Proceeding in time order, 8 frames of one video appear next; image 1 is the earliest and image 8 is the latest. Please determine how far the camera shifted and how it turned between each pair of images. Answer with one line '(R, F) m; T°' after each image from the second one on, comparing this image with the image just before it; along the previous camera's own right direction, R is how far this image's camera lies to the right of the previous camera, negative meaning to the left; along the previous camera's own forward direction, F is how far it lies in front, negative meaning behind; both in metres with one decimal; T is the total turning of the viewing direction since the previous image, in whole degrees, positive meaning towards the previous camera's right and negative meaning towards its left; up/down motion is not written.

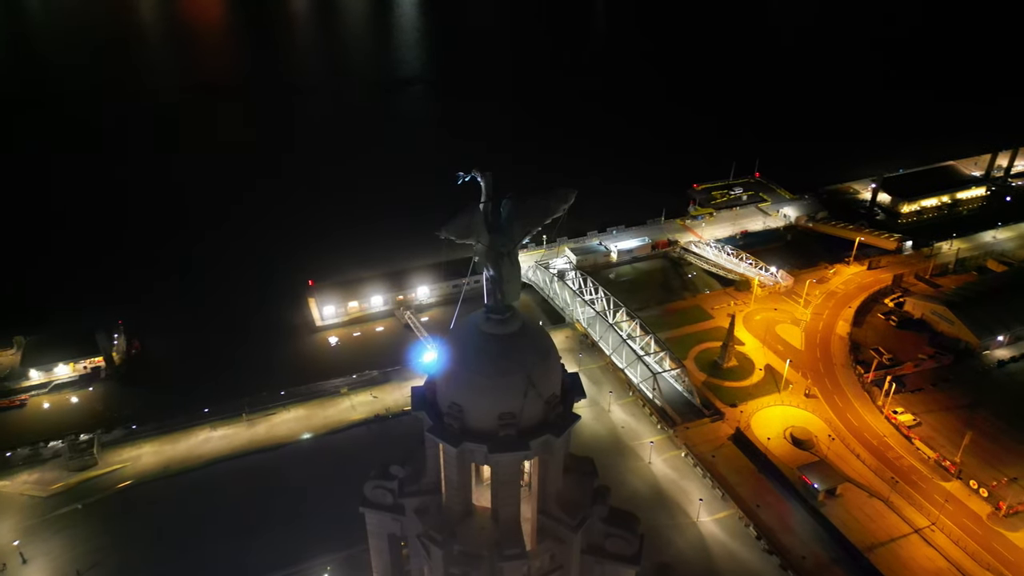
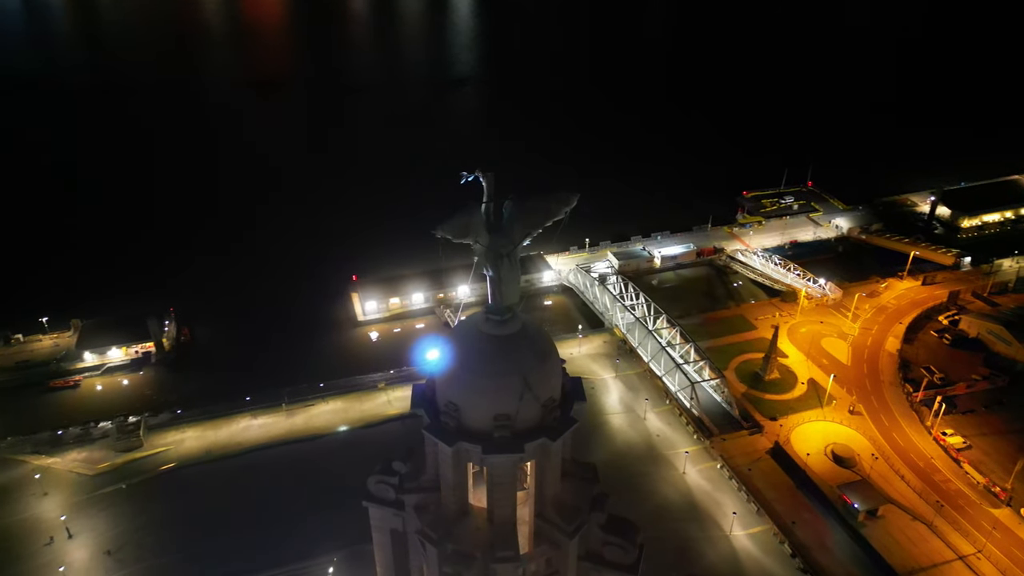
(+0.4, 0.0) m; -4°
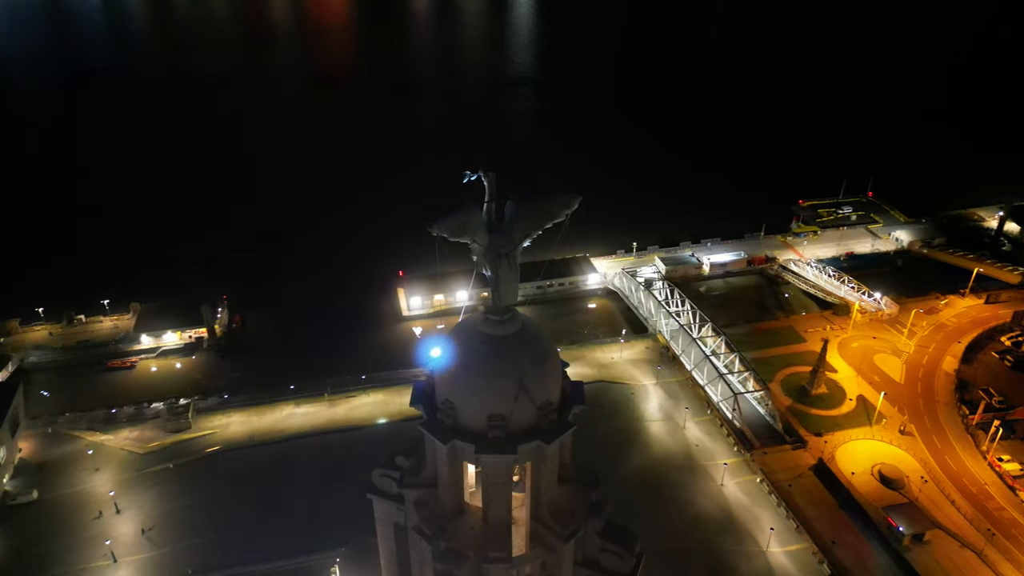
(+0.5, 0.0) m; -4°
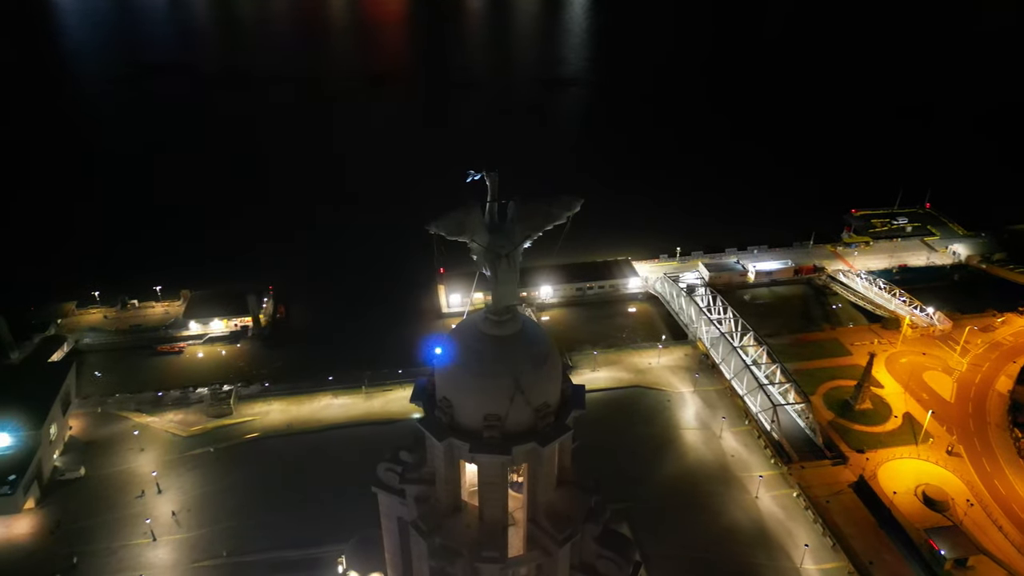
(+0.4, 0.0) m; -4°
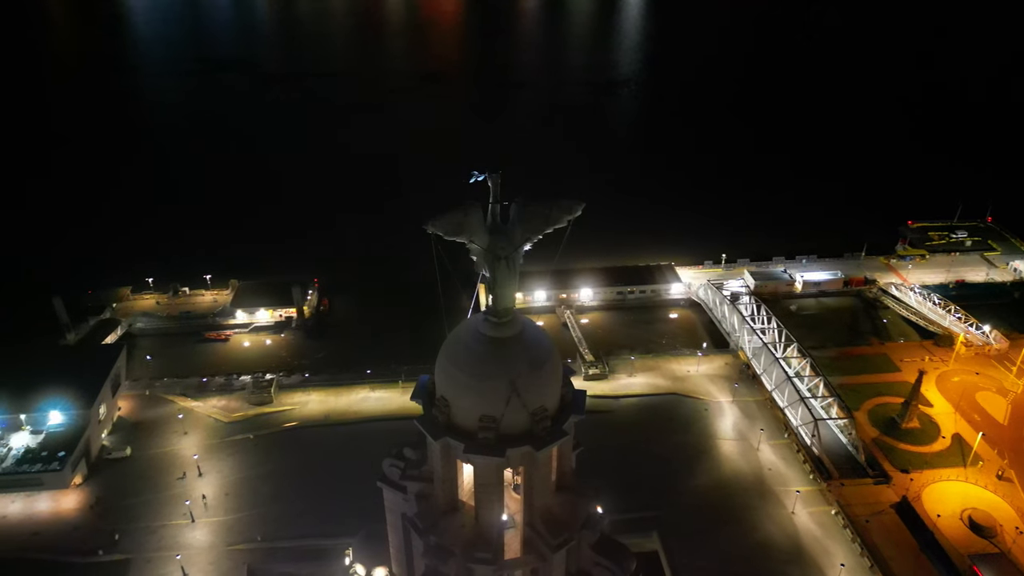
(+0.4, 0.0) m; -4°
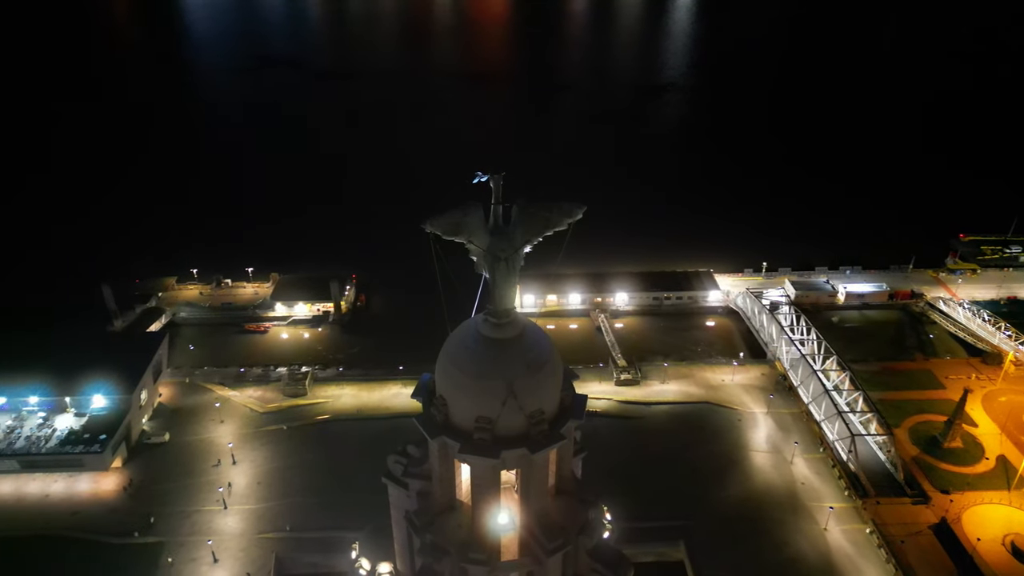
(+0.4, 0.0) m; -3°
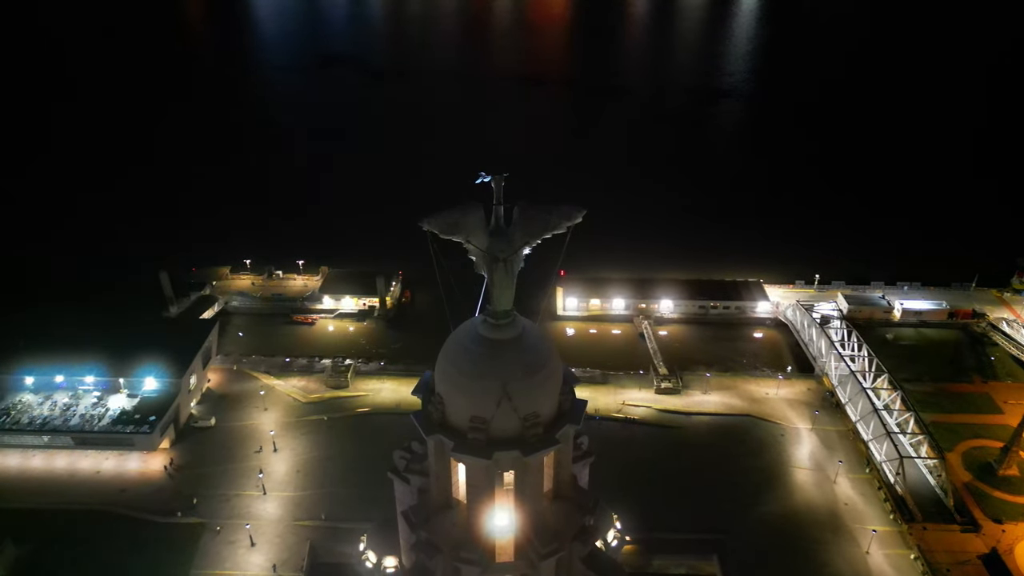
(+0.5, 0.0) m; -4°
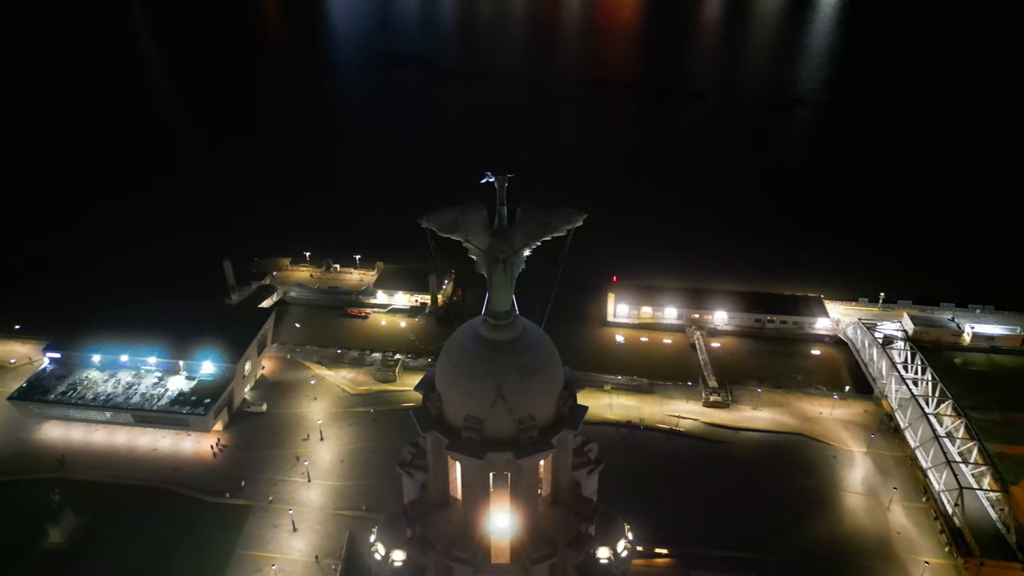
(+0.6, 0.0) m; -5°
